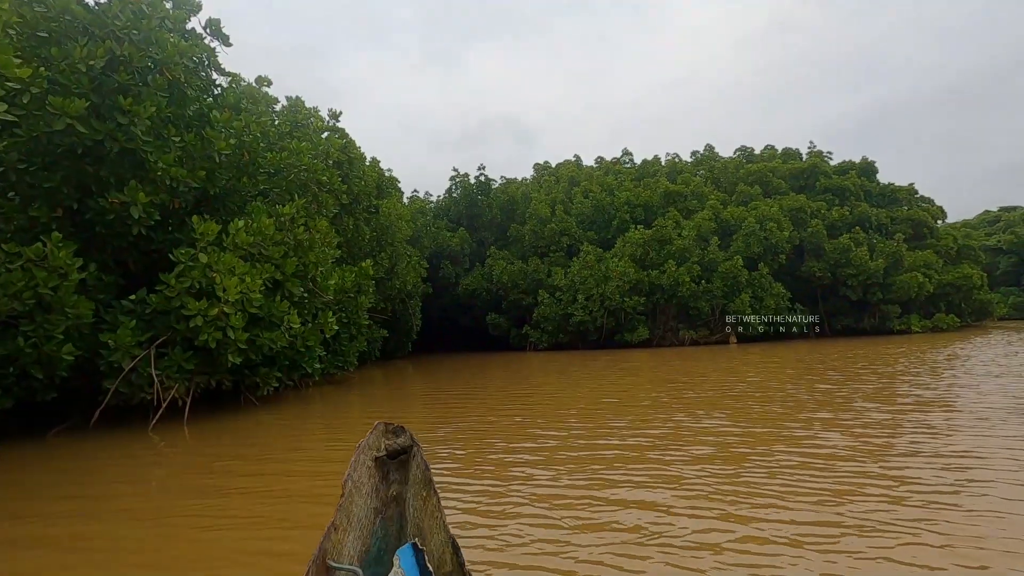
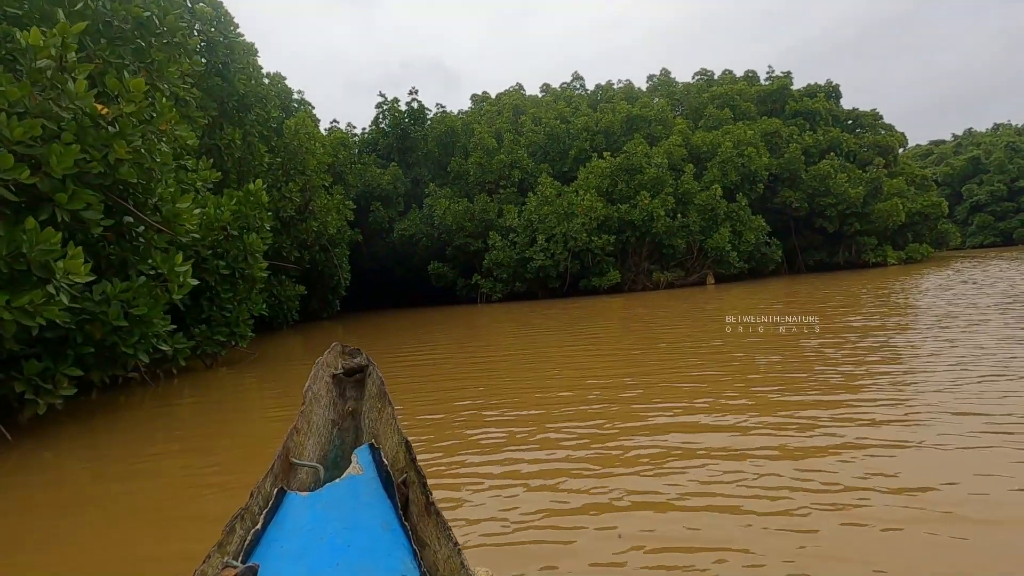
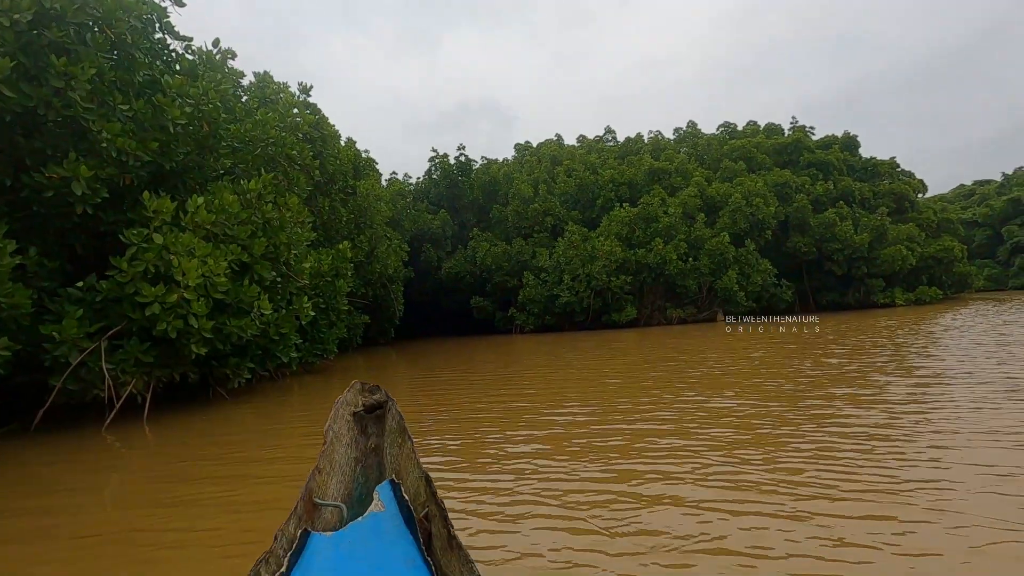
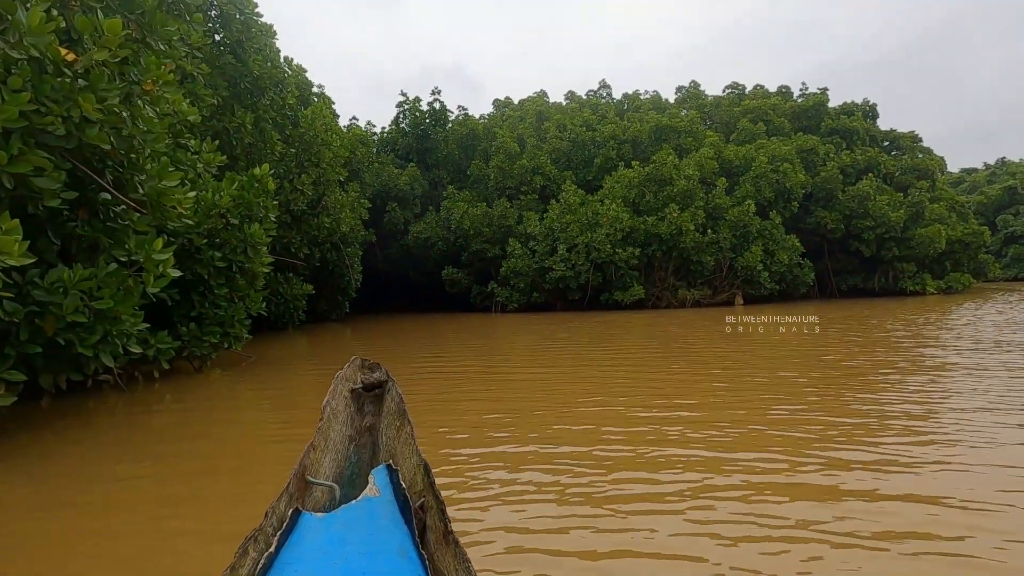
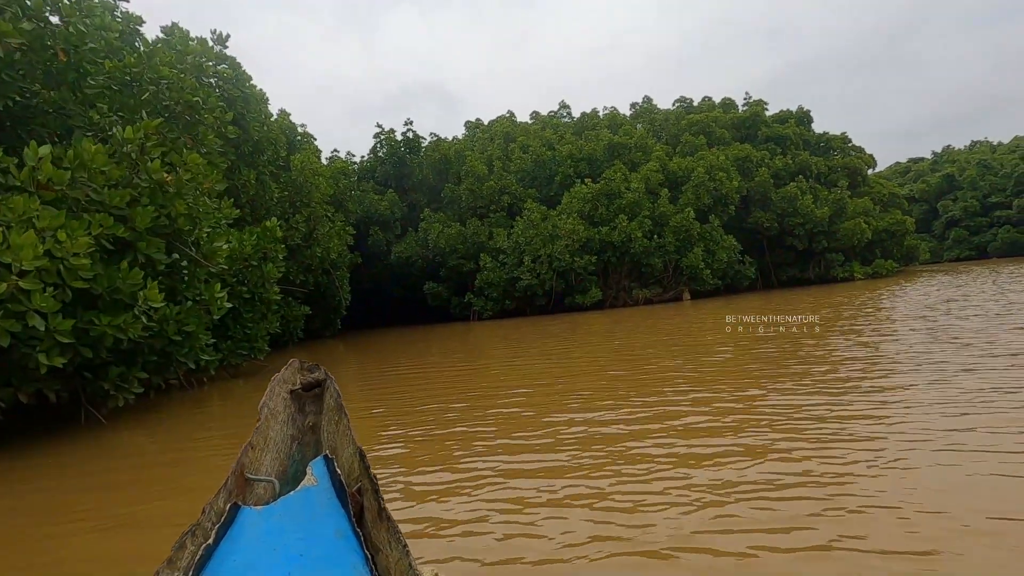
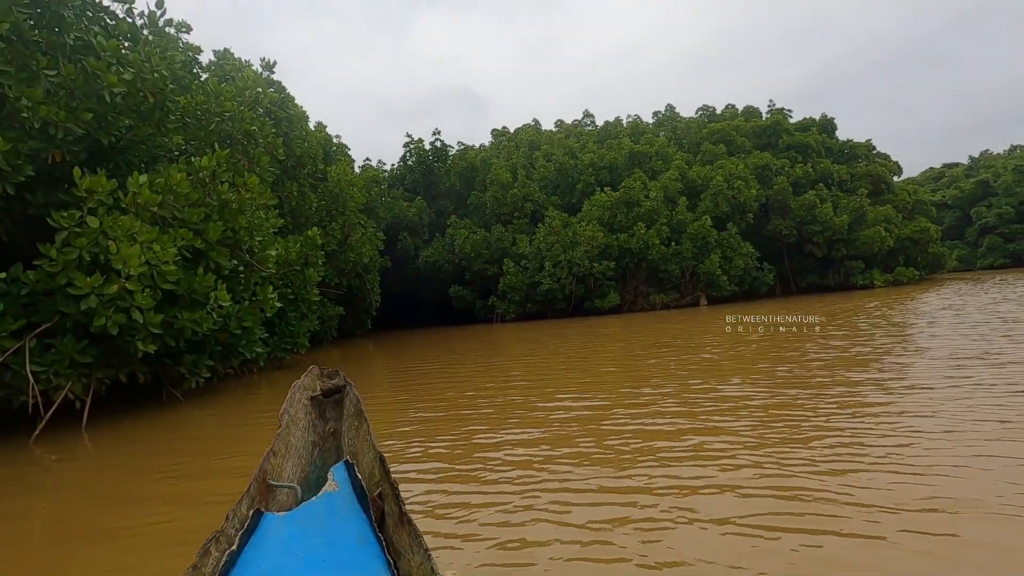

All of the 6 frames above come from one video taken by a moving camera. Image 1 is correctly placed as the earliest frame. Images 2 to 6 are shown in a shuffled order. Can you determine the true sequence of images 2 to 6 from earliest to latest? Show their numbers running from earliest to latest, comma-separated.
3, 6, 5, 2, 4
